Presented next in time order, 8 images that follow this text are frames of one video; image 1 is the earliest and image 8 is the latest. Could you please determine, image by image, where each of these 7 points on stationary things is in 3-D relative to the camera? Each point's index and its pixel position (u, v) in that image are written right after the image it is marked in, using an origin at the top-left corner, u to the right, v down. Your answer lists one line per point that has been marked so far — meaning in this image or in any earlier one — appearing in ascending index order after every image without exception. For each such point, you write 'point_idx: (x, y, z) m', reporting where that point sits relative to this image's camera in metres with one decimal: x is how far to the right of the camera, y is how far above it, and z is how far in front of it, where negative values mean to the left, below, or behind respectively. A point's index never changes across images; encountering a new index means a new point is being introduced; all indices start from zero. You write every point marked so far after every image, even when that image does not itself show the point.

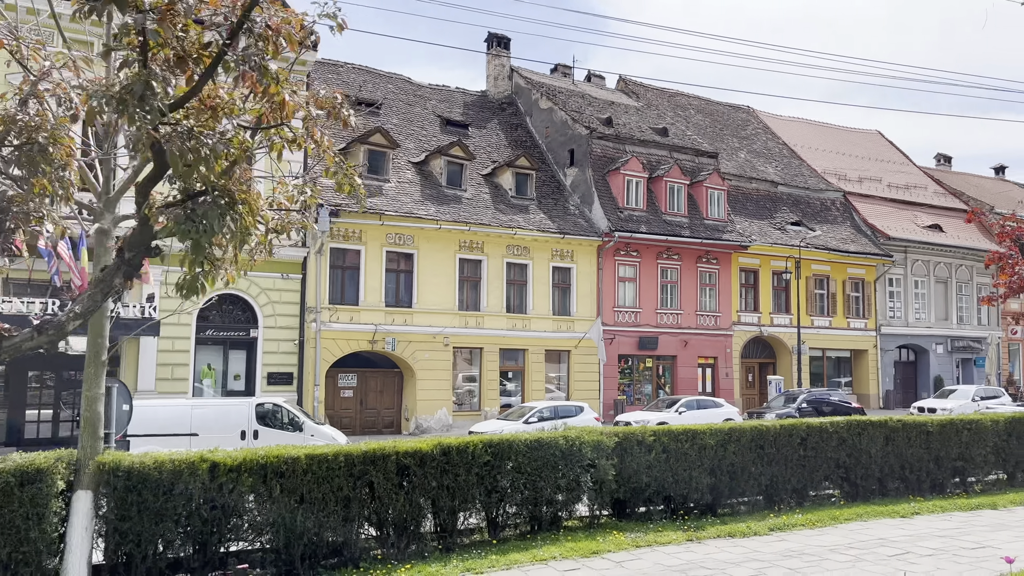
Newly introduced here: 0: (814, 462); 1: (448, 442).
0: (+4.0, -2.3, +10.9) m
1: (-0.7, -1.7, +8.8) m
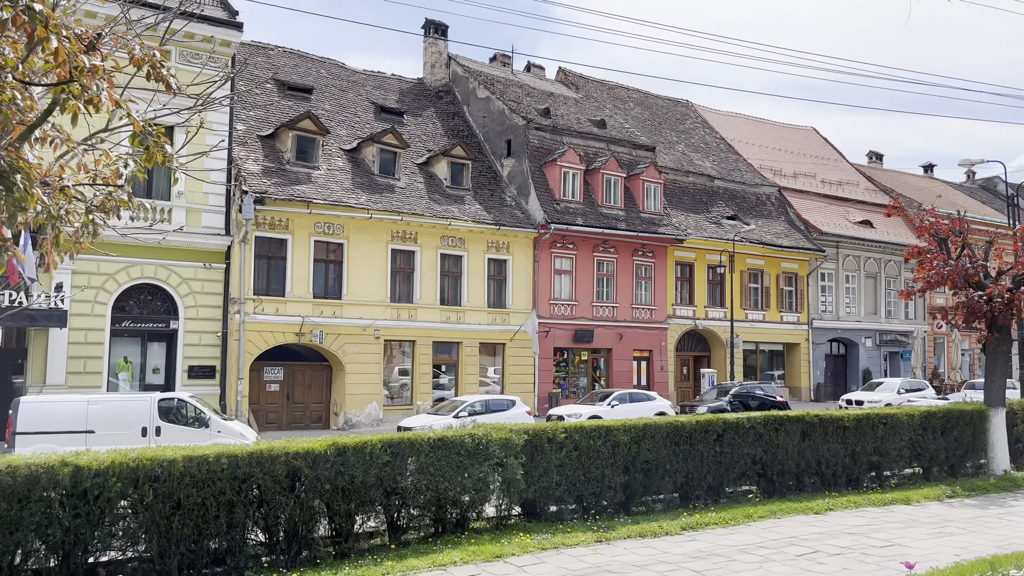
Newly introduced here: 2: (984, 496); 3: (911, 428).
0: (+2.8, -2.2, +10.7) m
1: (-1.7, -1.6, +8.3) m
2: (+6.7, -2.9, +11.5) m
3: (+6.0, -2.1, +12.3) m
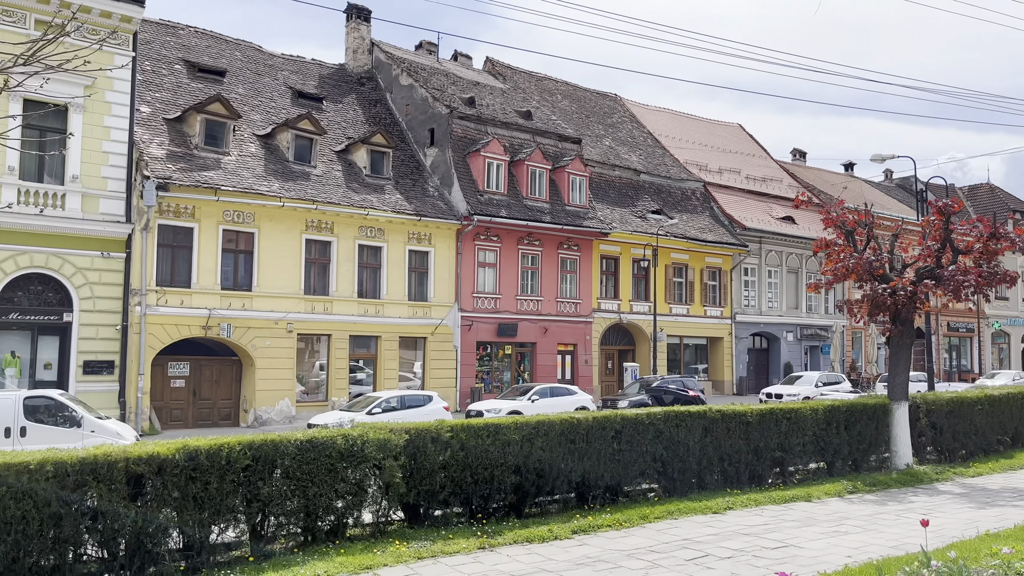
0: (+1.5, -2.1, +10.2) m
1: (-2.9, -1.4, +7.5) m
2: (+5.2, -2.8, +11.4) m
3: (+4.5, -2.0, +12.0) m
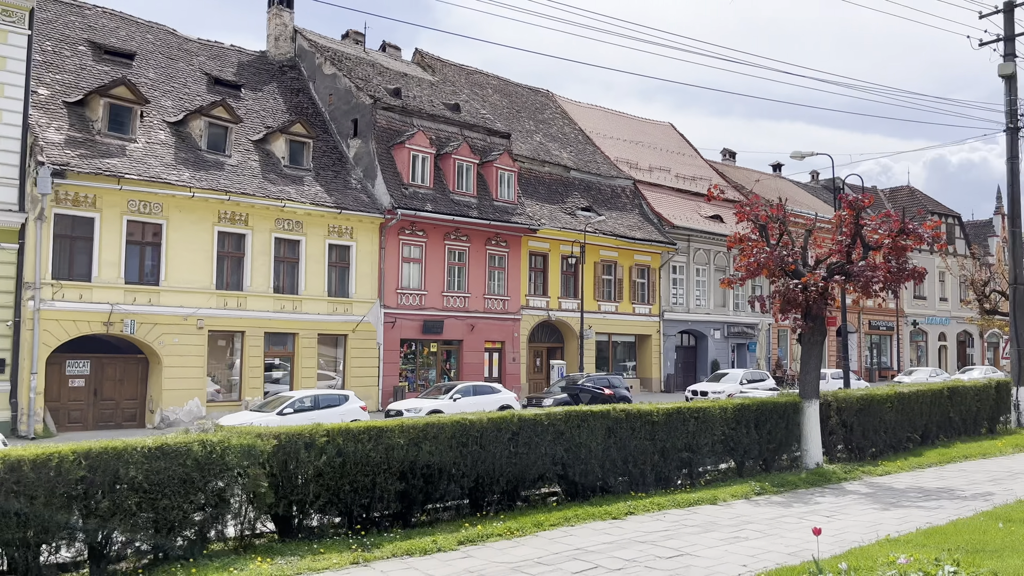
0: (+0.2, -2.0, +9.6) m
1: (-4.0, -1.4, +6.6) m
2: (+3.8, -2.8, +11.1) m
3: (+3.0, -1.9, +11.7) m
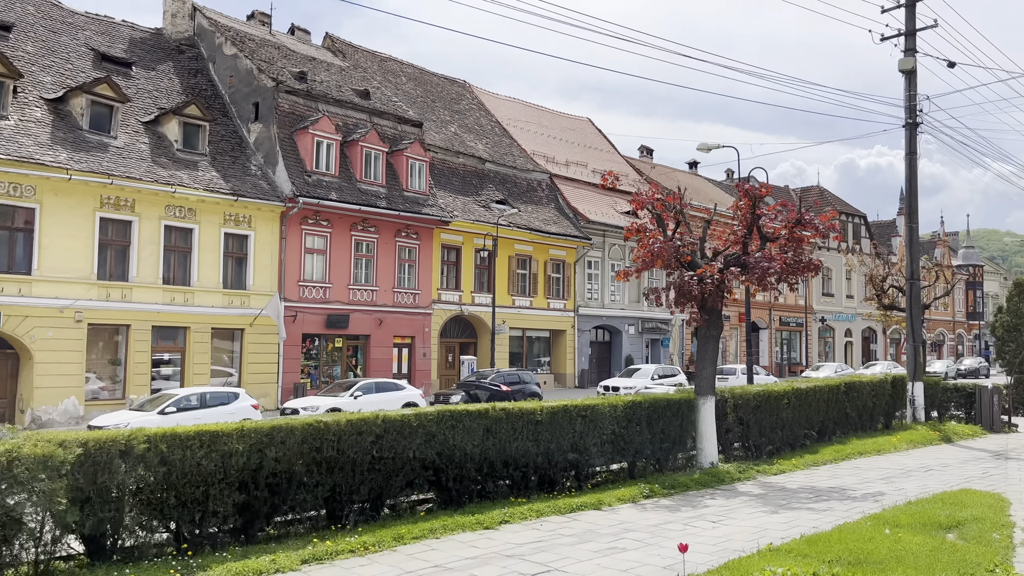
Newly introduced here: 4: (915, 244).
0: (-1.3, -1.9, +8.7) m
1: (-5.1, -1.2, +5.4) m
2: (+2.2, -2.7, +10.5) m
3: (+1.4, -1.8, +11.0) m
4: (+8.7, +1.0, +17.7) m
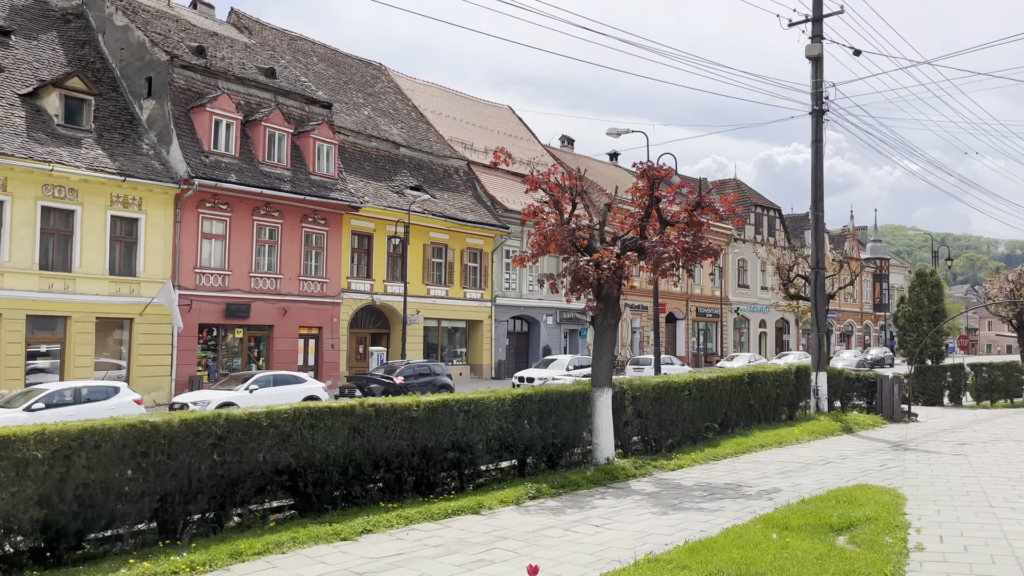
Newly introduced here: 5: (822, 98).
0: (-2.6, -1.7, +7.7) m
1: (-6.1, -1.0, +4.0) m
2: (+0.7, -2.5, +9.8) m
3: (-0.1, -1.6, +10.2) m
4: (+6.6, +1.2, +17.5) m
5: (+6.8, +4.1, +17.8) m
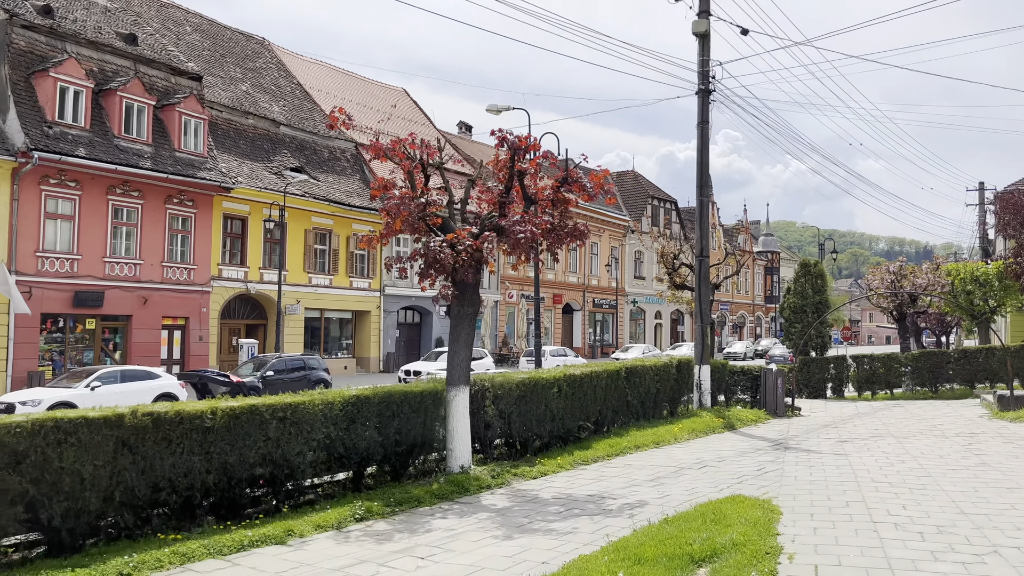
0: (-4.1, -1.6, +5.9) m
1: (-7.2, -0.9, +1.8) m
2: (-1.1, -2.3, +8.4) m
3: (-2.0, -1.4, +8.7) m
4: (+3.9, +1.4, +16.6) m
5: (+4.1, +4.4, +16.9) m
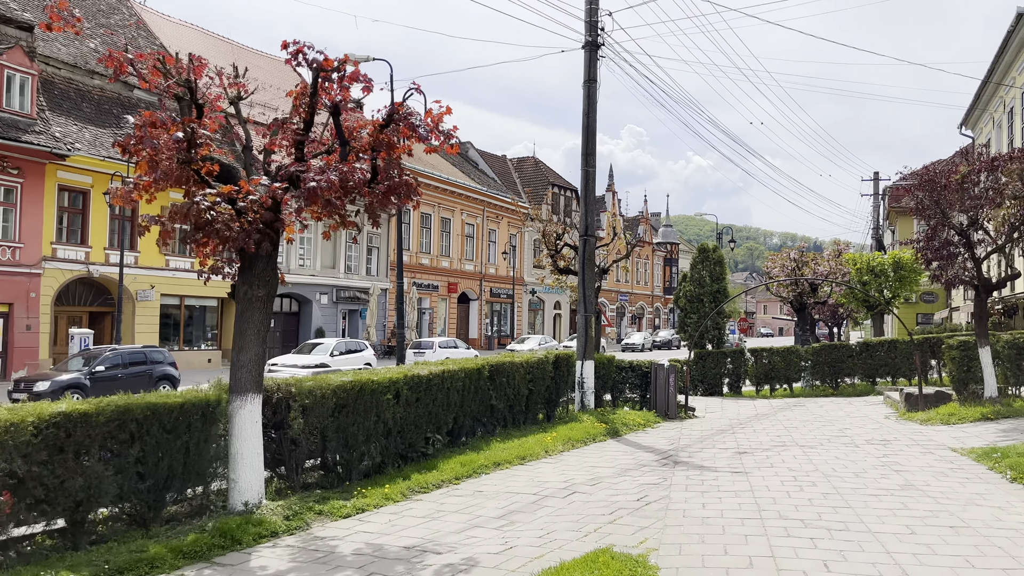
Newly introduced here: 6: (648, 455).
0: (-5.4, -1.3, +2.9) m
1: (-8.0, -0.7, -1.6) m
2: (-2.7, -2.1, +5.6) m
3: (-3.6, -1.2, +5.9) m
4: (+1.4, +1.7, +14.4) m
5: (+1.5, +4.7, +14.7) m
6: (+1.8, -2.2, +10.9) m
